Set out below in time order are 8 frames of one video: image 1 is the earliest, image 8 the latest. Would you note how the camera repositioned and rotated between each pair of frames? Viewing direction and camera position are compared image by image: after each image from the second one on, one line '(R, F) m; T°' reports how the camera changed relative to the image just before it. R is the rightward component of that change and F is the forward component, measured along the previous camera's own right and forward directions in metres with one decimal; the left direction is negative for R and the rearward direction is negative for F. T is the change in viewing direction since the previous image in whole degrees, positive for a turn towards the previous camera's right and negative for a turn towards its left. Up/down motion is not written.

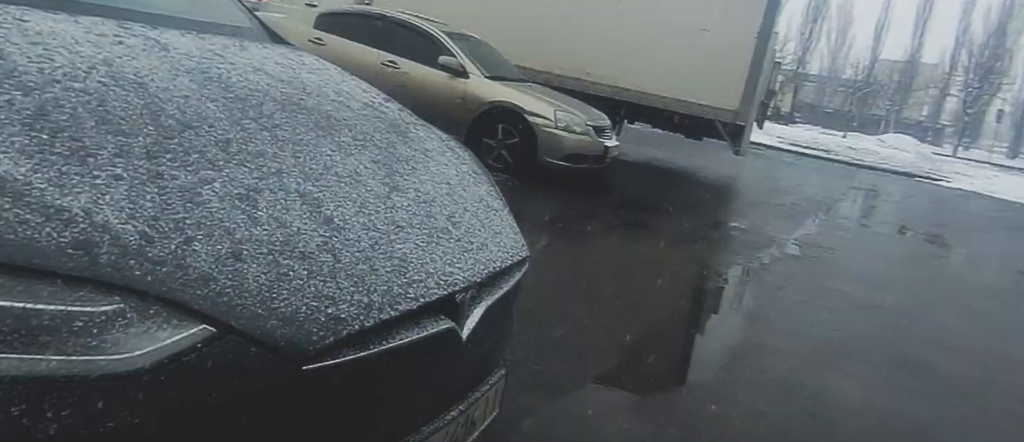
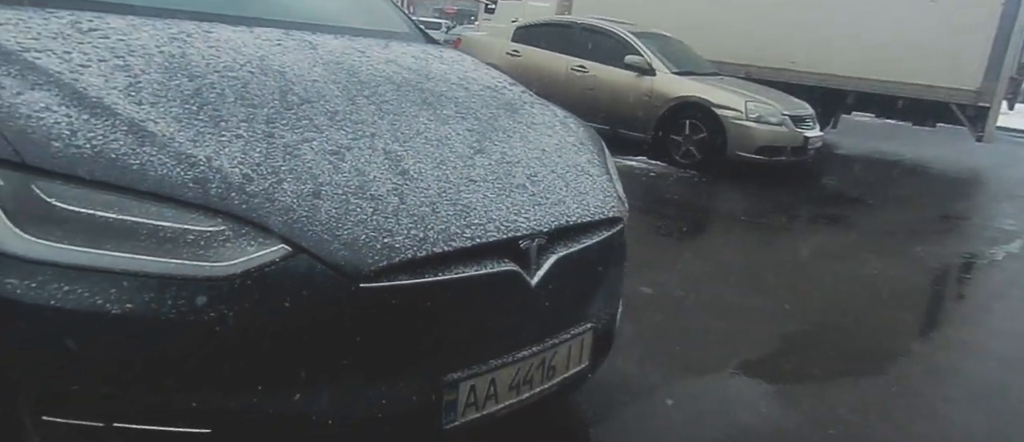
(+0.4, -0.1) m; -19°
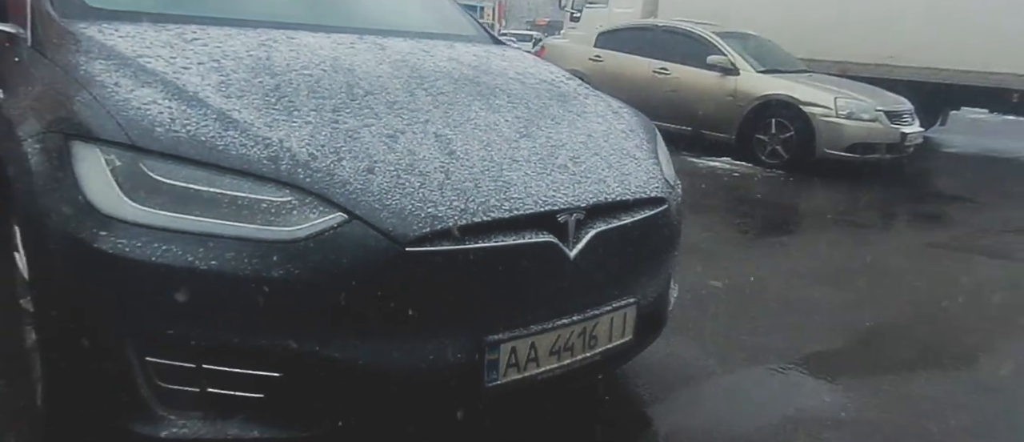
(+0.1, -0.1) m; -8°
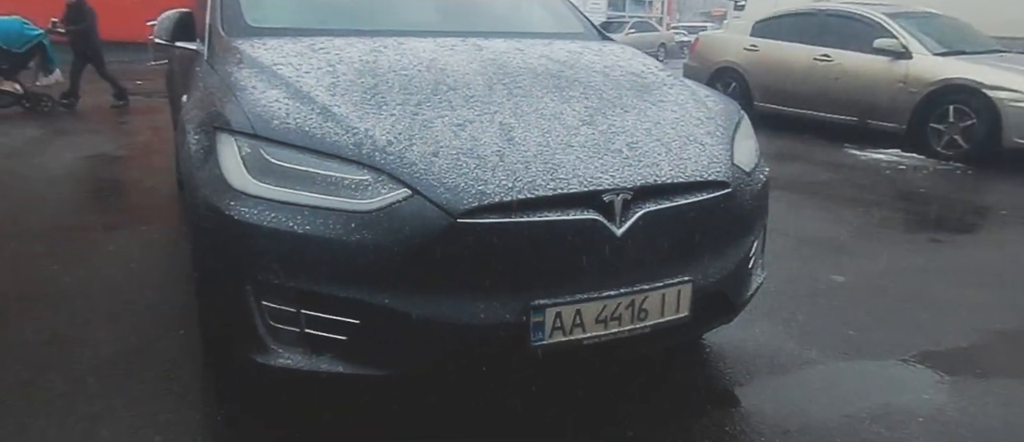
(+0.3, -0.2) m; -15°
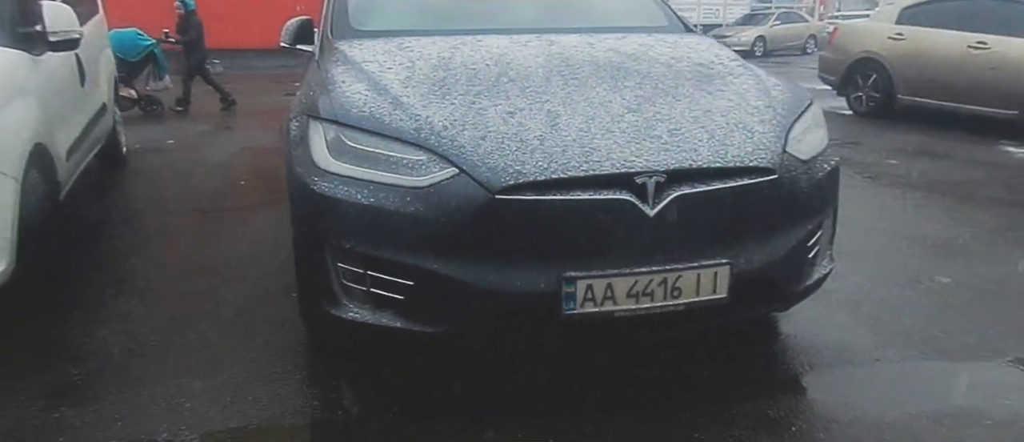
(+0.3, -0.1) m; -12°
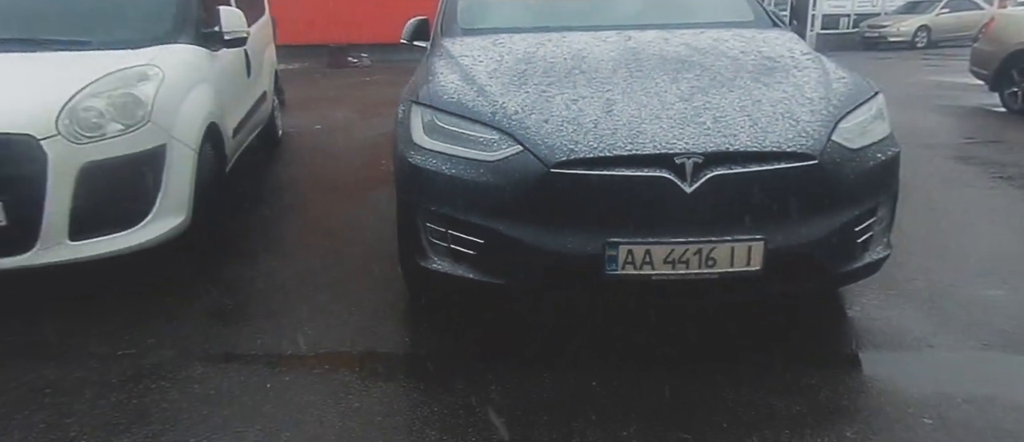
(+0.3, -0.3) m; -11°
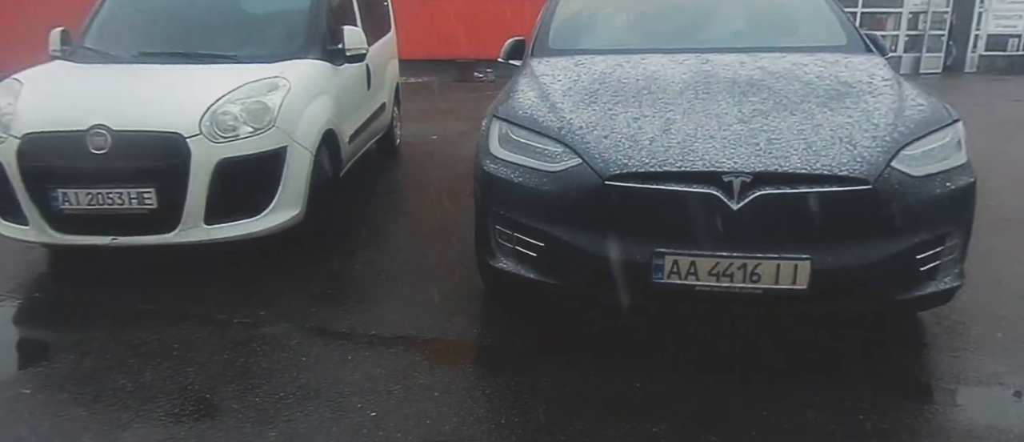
(+0.3, -0.2) m; -11°
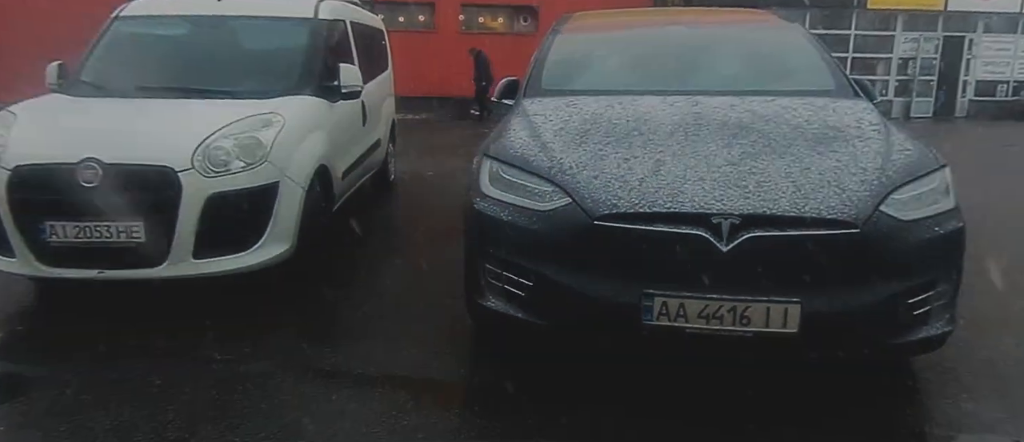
(0.0, 0.0) m; 0°
